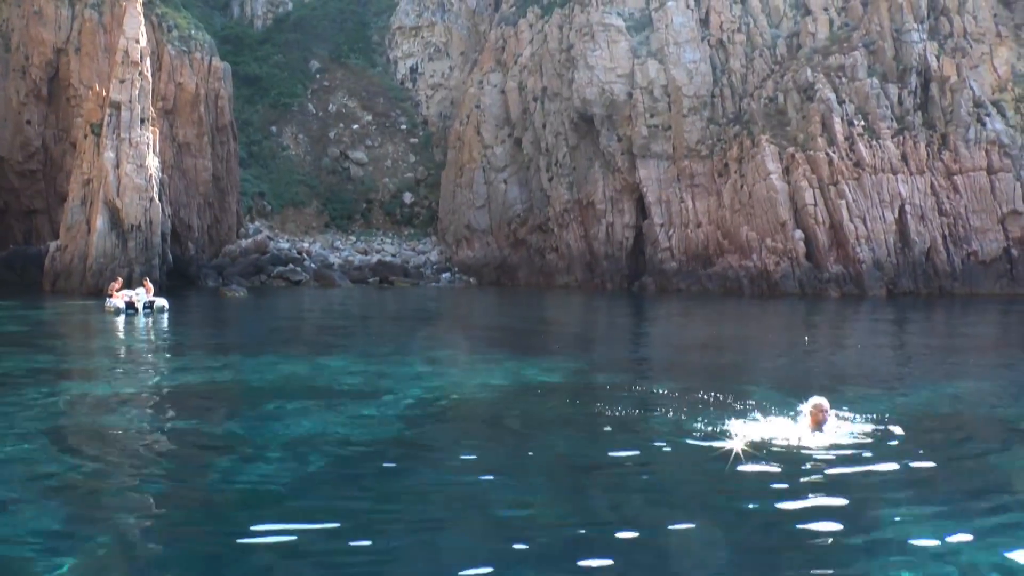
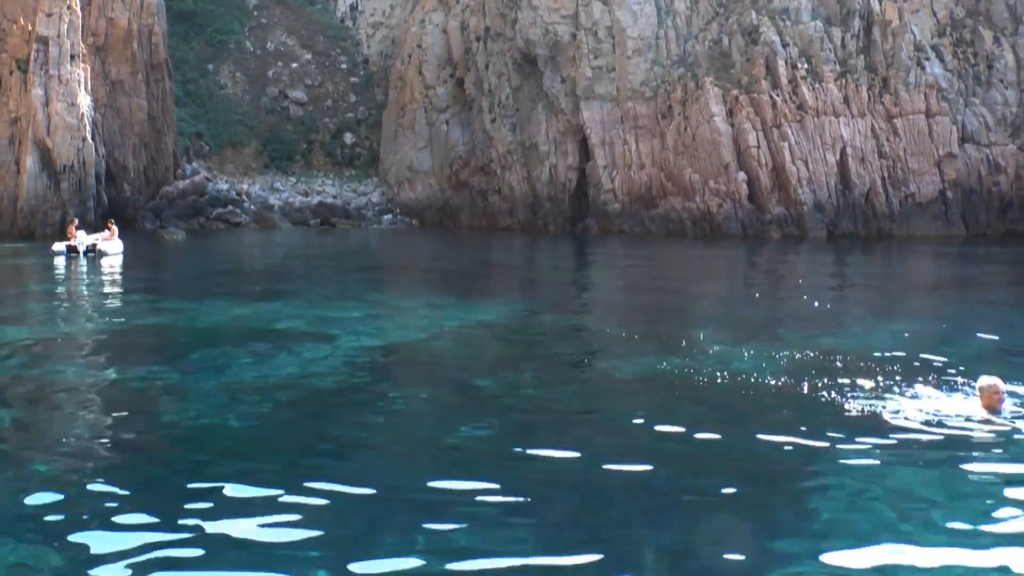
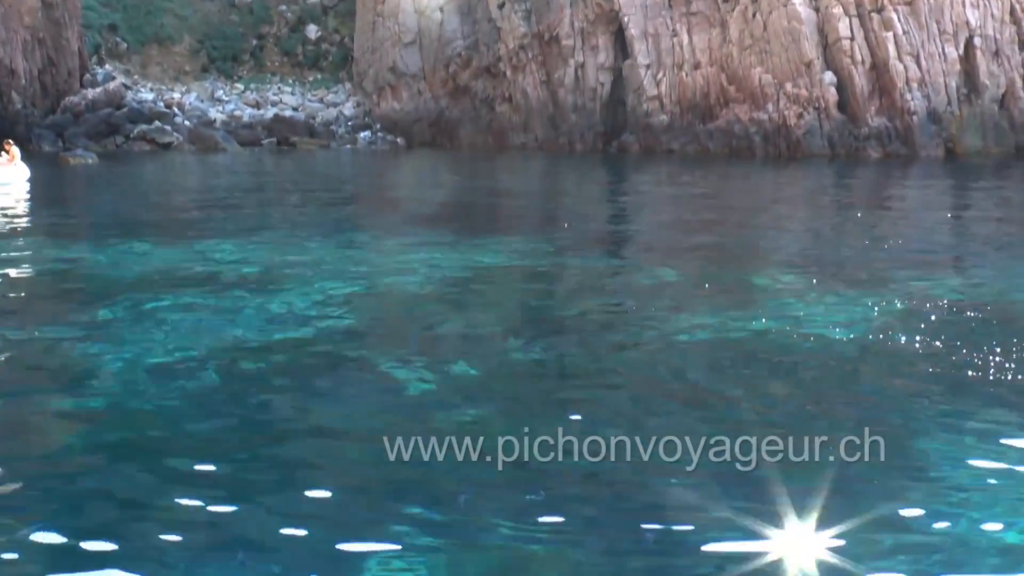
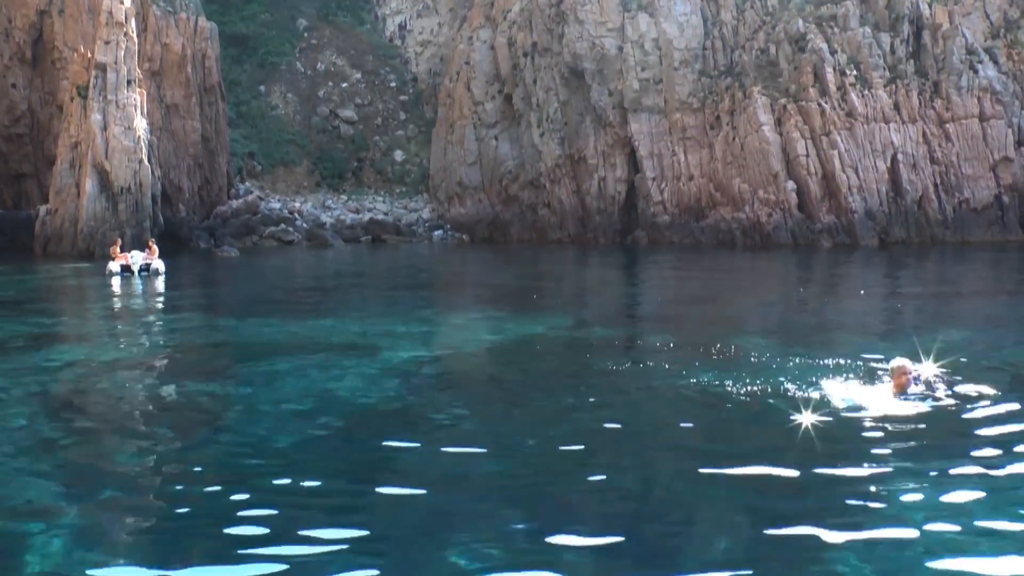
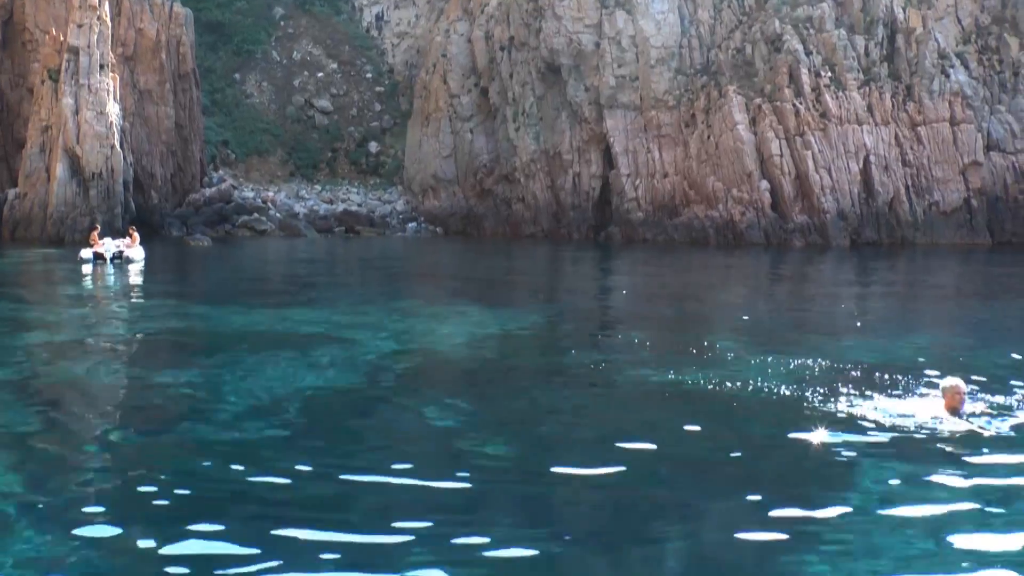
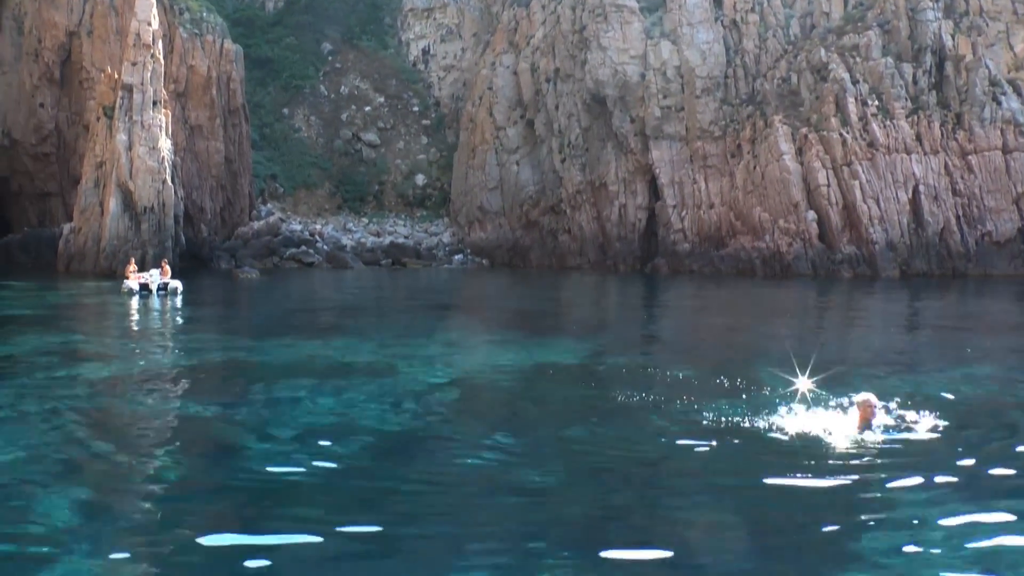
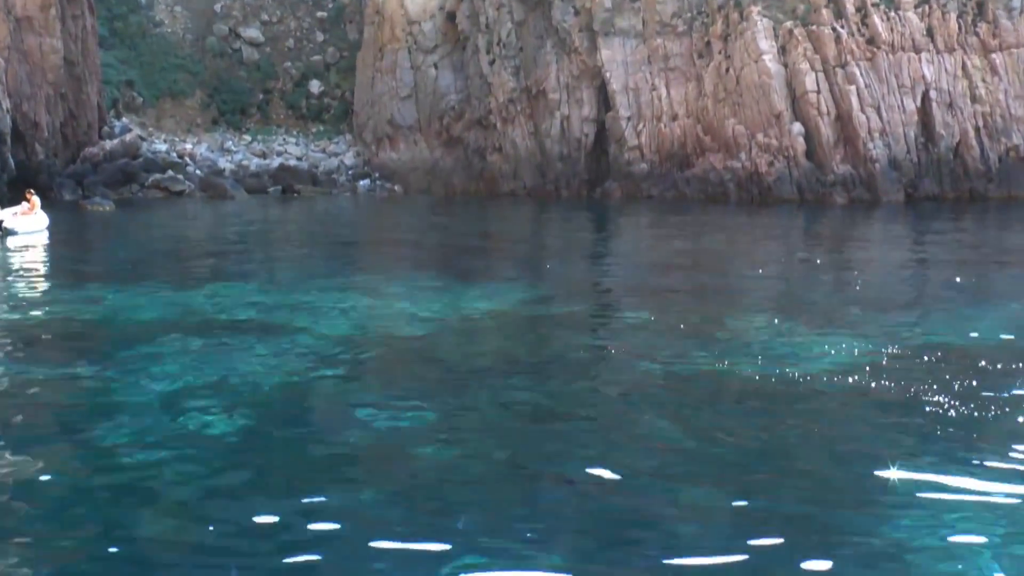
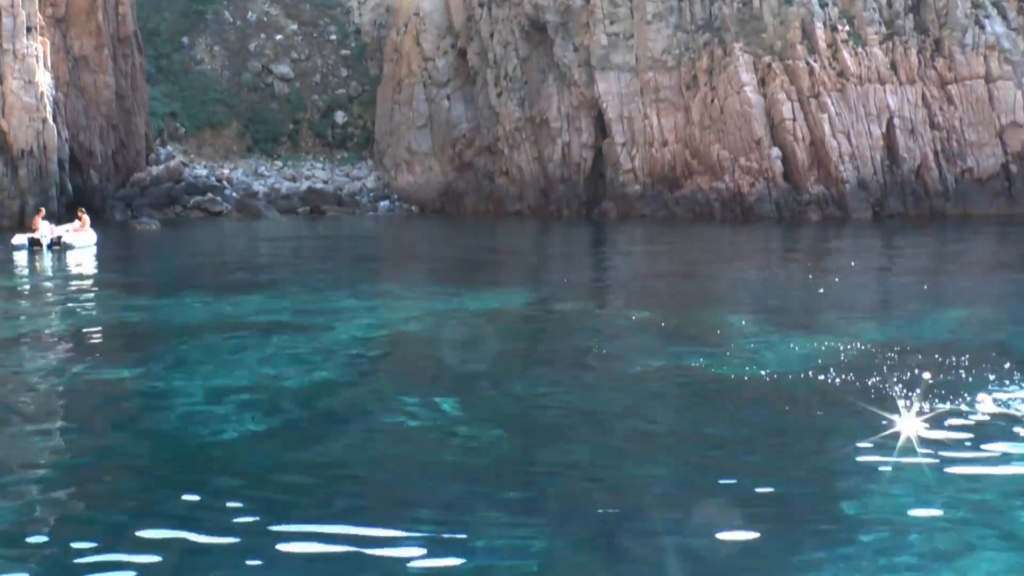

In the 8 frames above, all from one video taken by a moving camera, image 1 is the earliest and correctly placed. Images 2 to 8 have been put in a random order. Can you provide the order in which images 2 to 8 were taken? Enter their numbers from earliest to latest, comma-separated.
6, 4, 5, 2, 8, 7, 3
